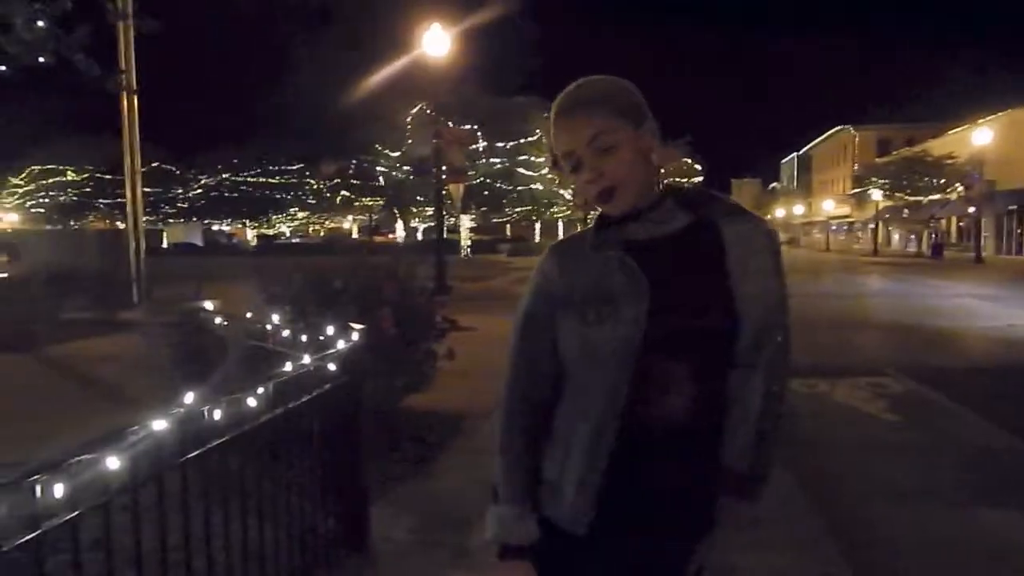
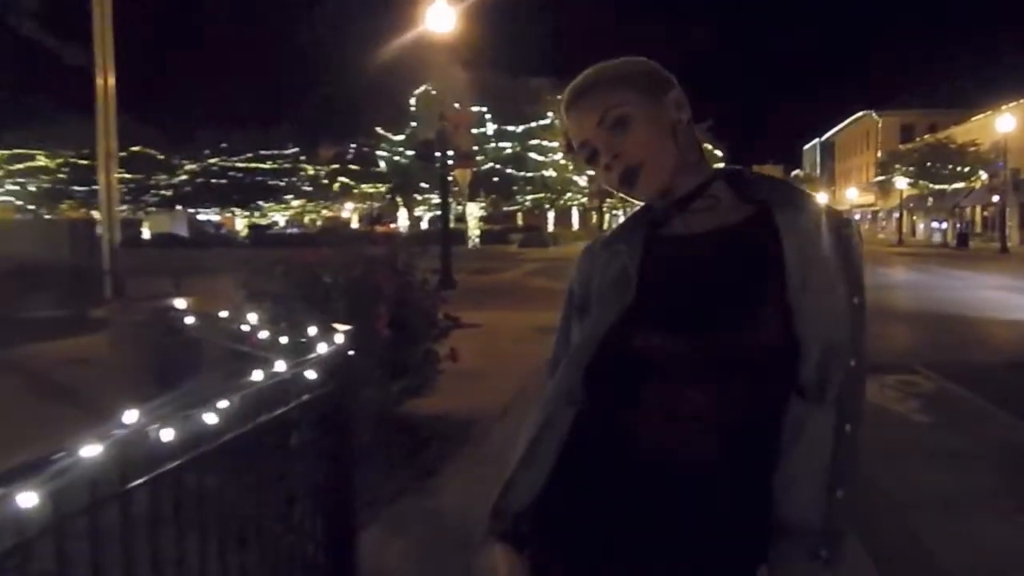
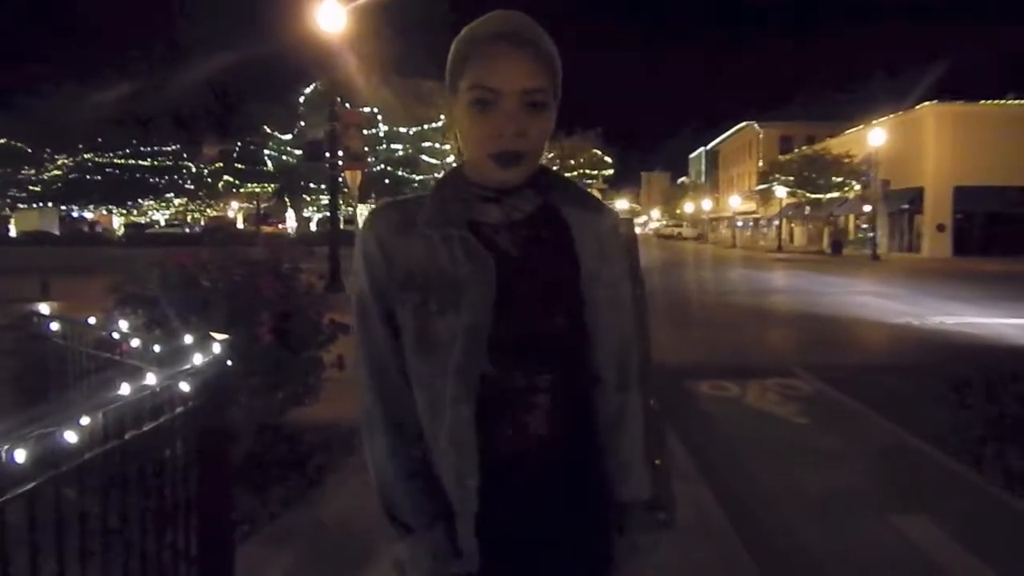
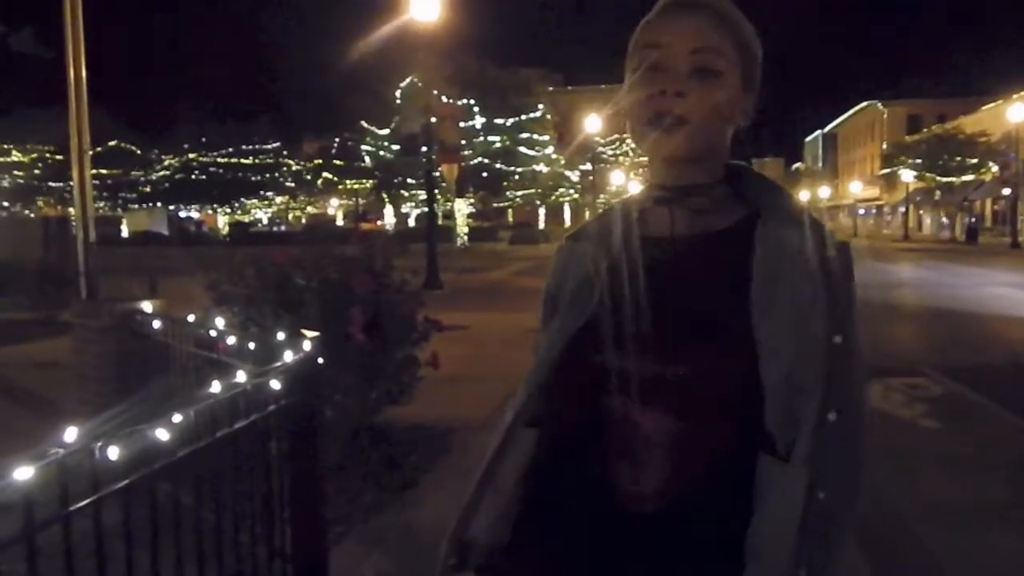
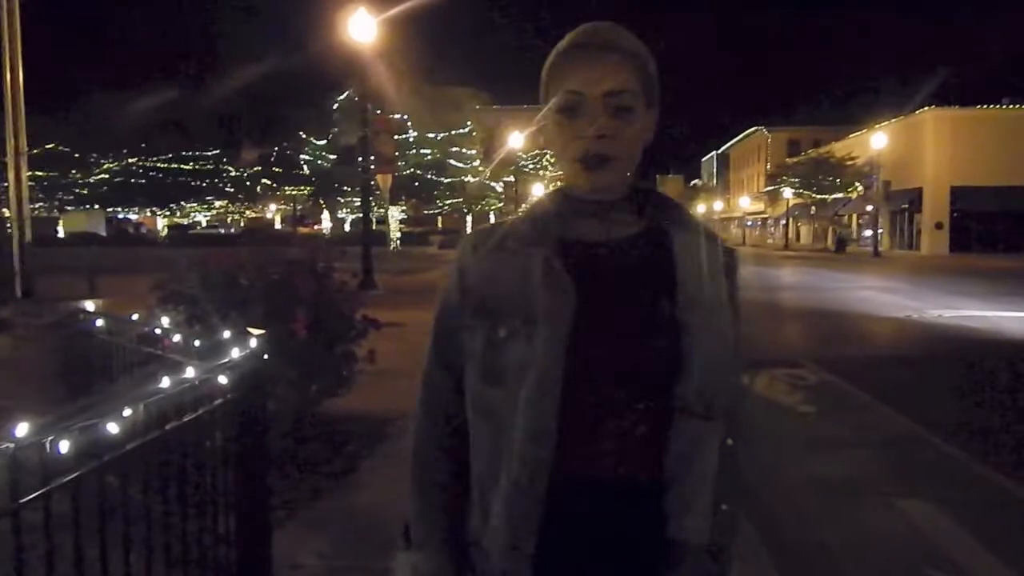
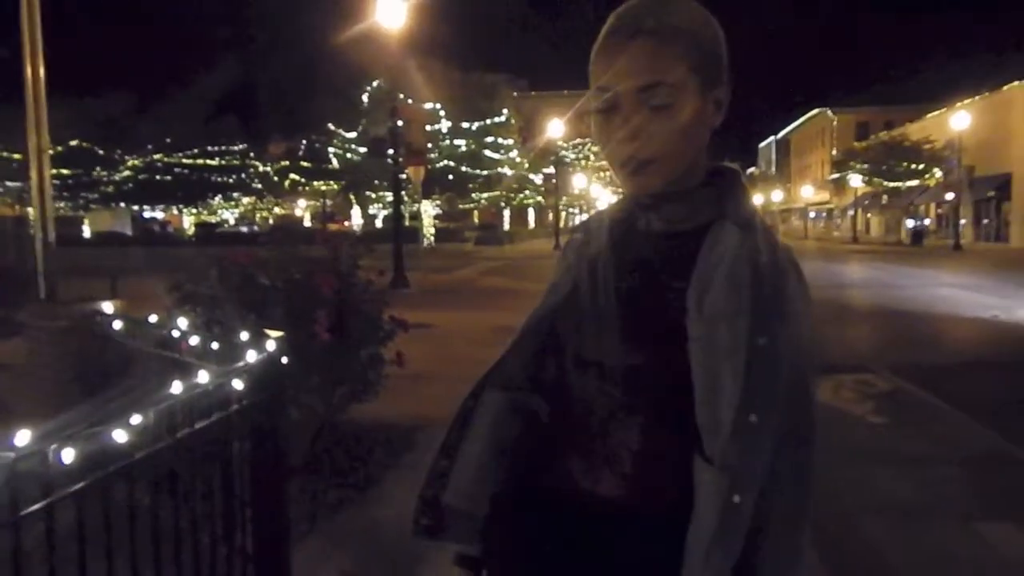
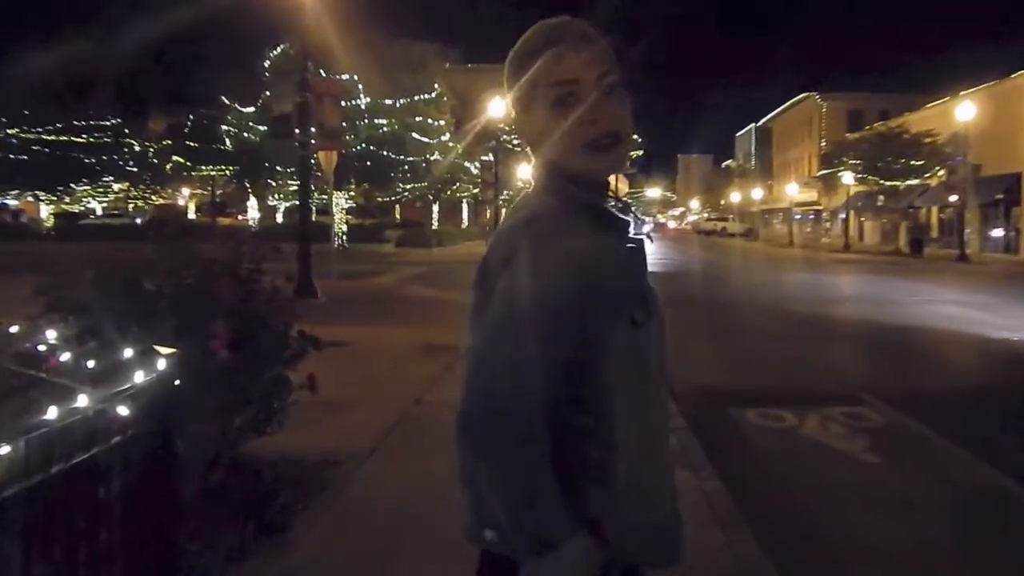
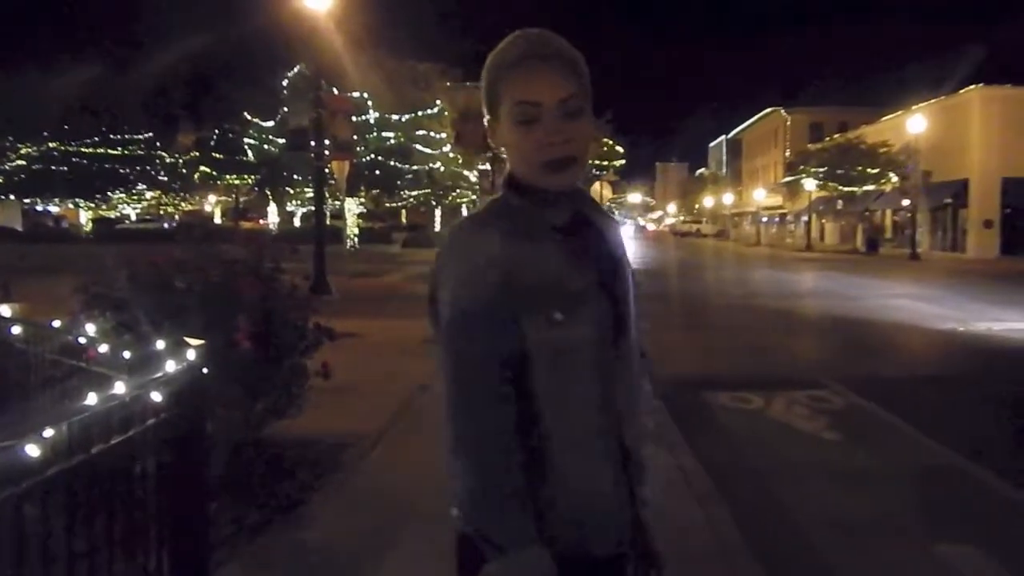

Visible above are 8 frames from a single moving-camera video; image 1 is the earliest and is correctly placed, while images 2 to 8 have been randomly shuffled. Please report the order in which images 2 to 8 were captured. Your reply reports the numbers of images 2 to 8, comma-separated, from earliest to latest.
2, 4, 6, 5, 3, 8, 7
